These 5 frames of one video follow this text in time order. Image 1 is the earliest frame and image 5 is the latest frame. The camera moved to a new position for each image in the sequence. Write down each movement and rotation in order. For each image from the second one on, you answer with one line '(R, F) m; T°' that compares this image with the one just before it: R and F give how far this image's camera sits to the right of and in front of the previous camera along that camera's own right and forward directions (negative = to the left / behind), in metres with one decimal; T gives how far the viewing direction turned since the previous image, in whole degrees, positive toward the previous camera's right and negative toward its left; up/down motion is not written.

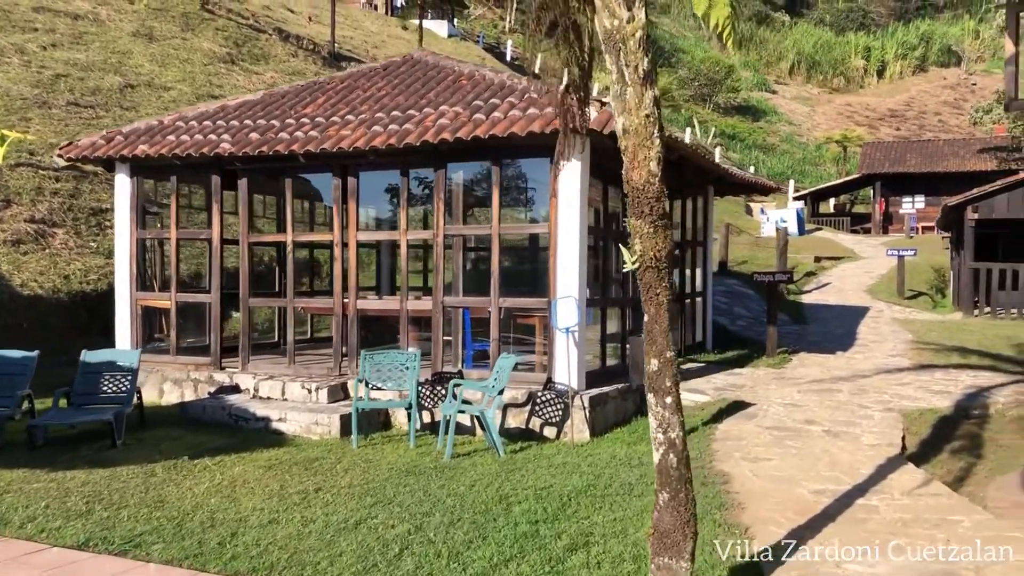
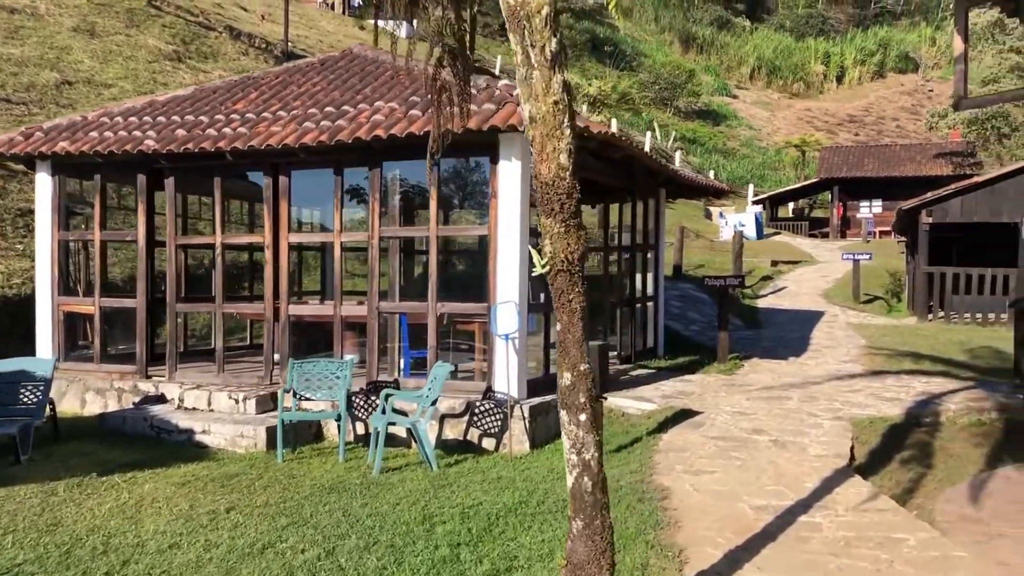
(+0.2, +0.3) m; +2°
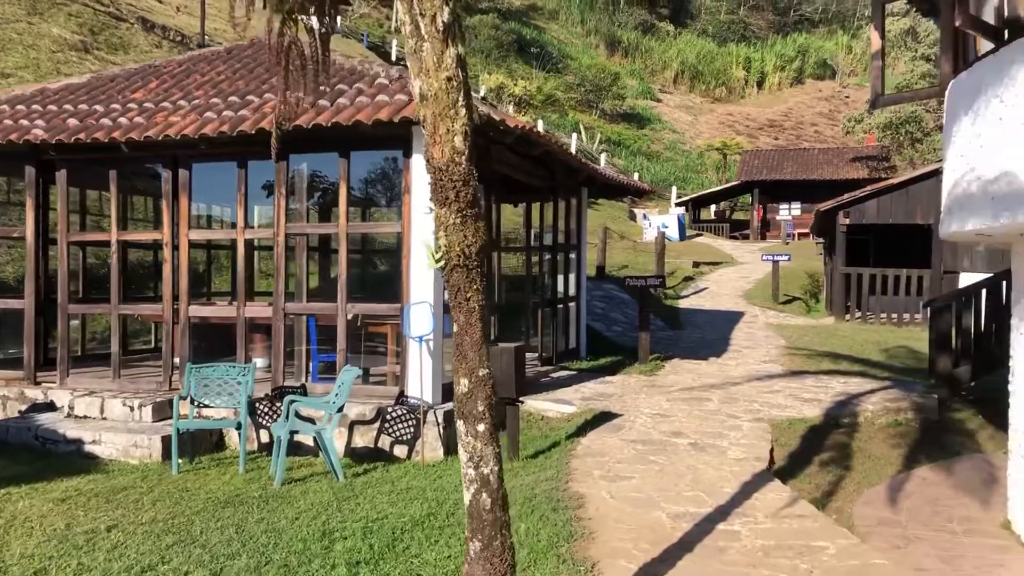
(+0.1, +0.3) m; +4°
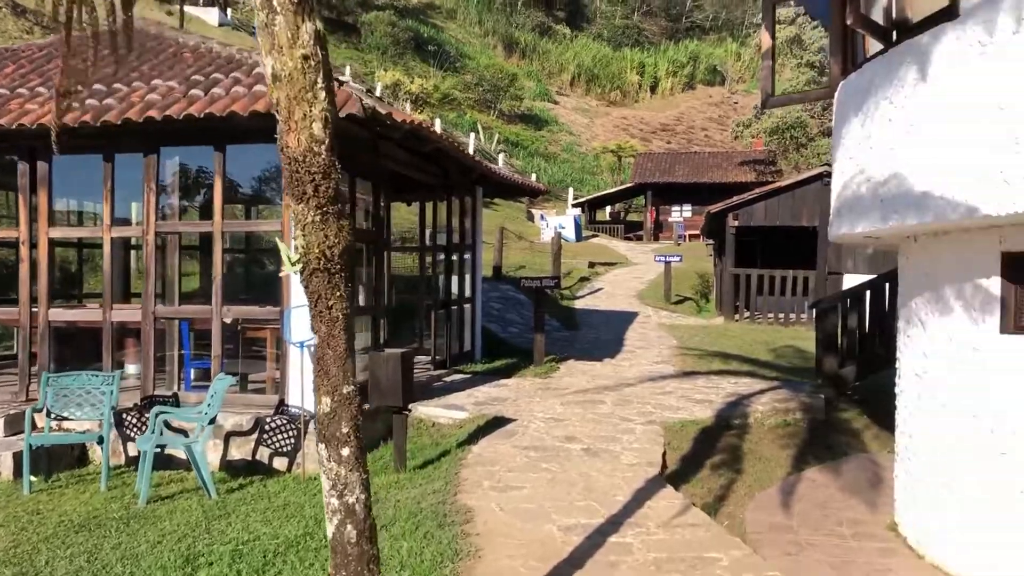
(+0.1, +0.3) m; +6°
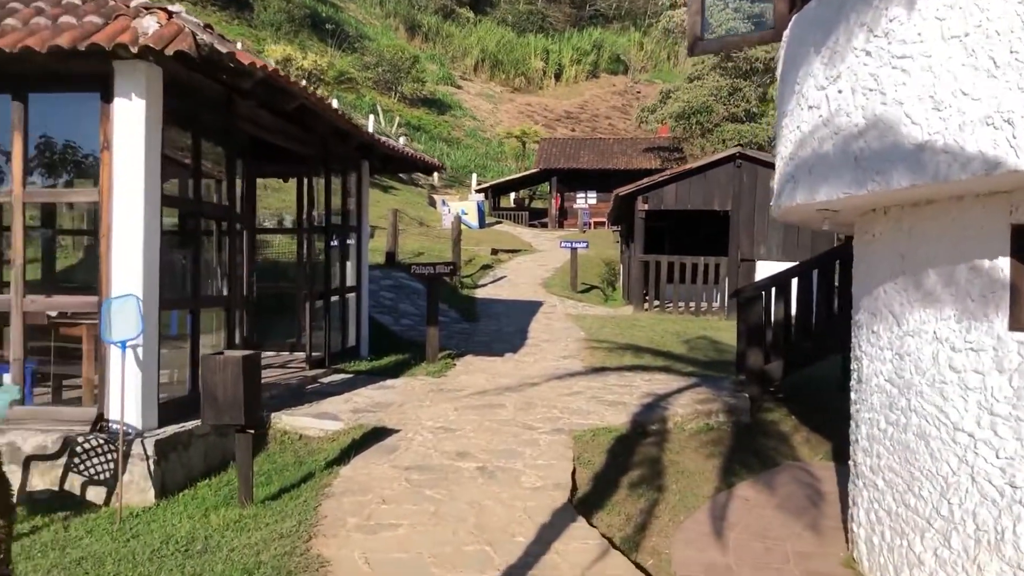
(+0.2, +1.2) m; +6°
